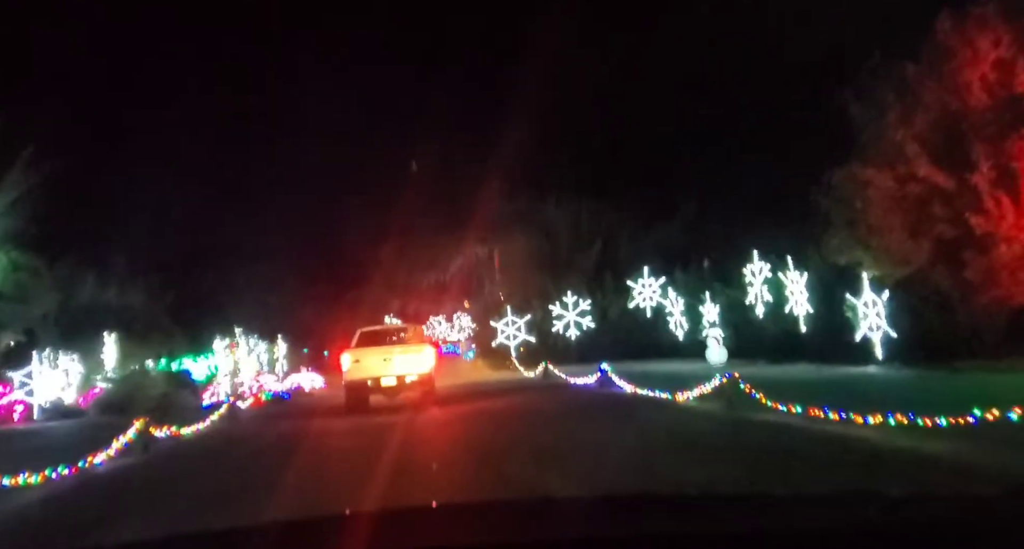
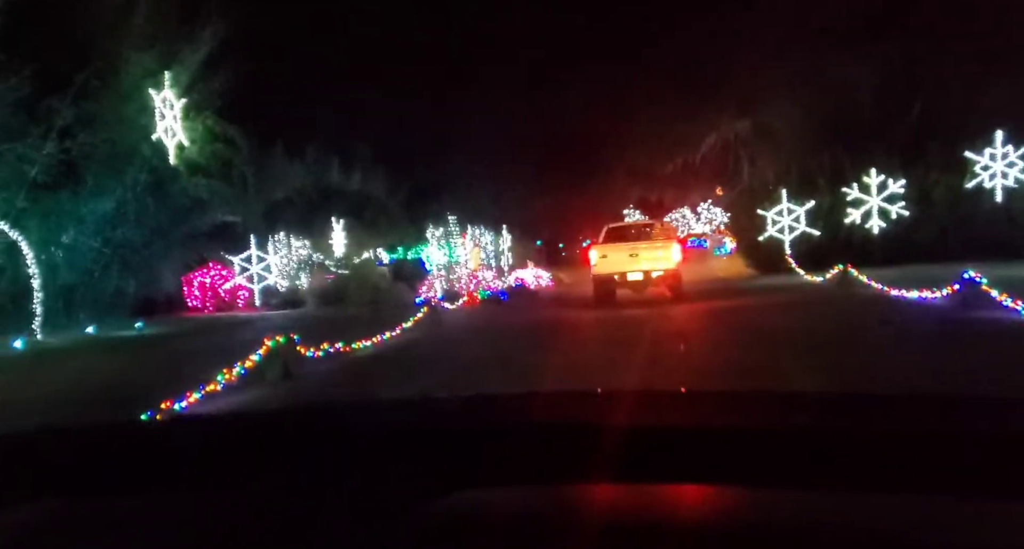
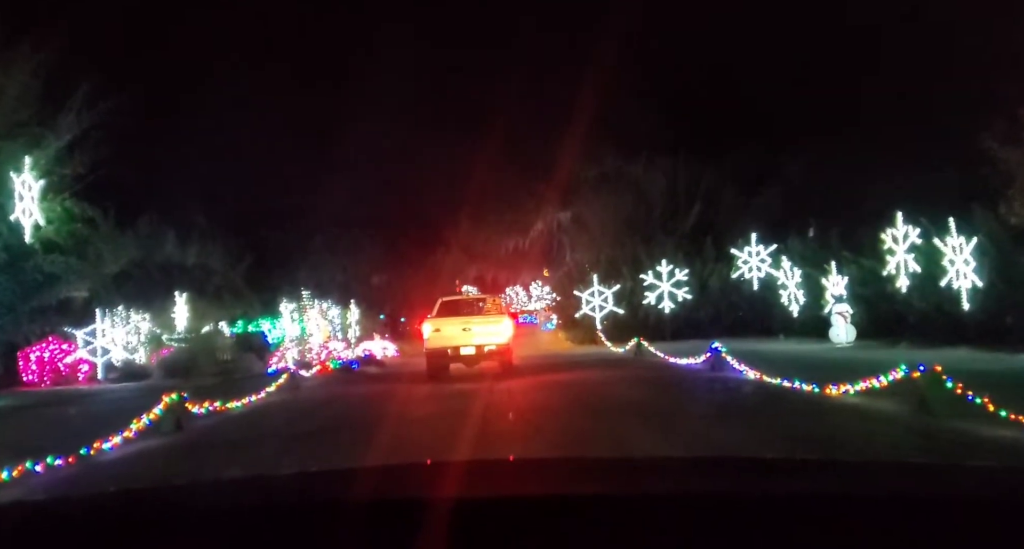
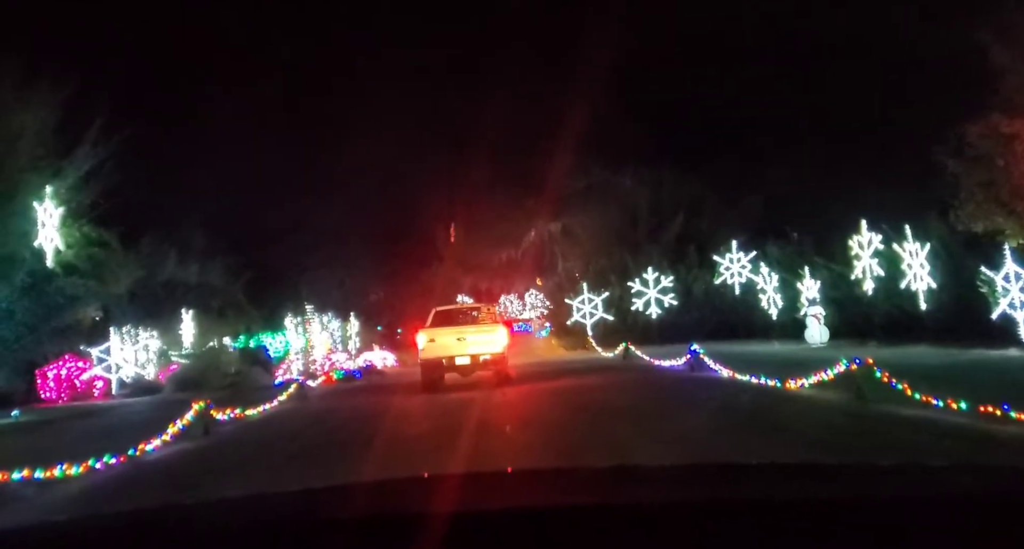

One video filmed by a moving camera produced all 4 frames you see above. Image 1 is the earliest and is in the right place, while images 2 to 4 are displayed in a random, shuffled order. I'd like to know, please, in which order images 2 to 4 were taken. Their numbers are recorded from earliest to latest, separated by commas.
4, 3, 2
